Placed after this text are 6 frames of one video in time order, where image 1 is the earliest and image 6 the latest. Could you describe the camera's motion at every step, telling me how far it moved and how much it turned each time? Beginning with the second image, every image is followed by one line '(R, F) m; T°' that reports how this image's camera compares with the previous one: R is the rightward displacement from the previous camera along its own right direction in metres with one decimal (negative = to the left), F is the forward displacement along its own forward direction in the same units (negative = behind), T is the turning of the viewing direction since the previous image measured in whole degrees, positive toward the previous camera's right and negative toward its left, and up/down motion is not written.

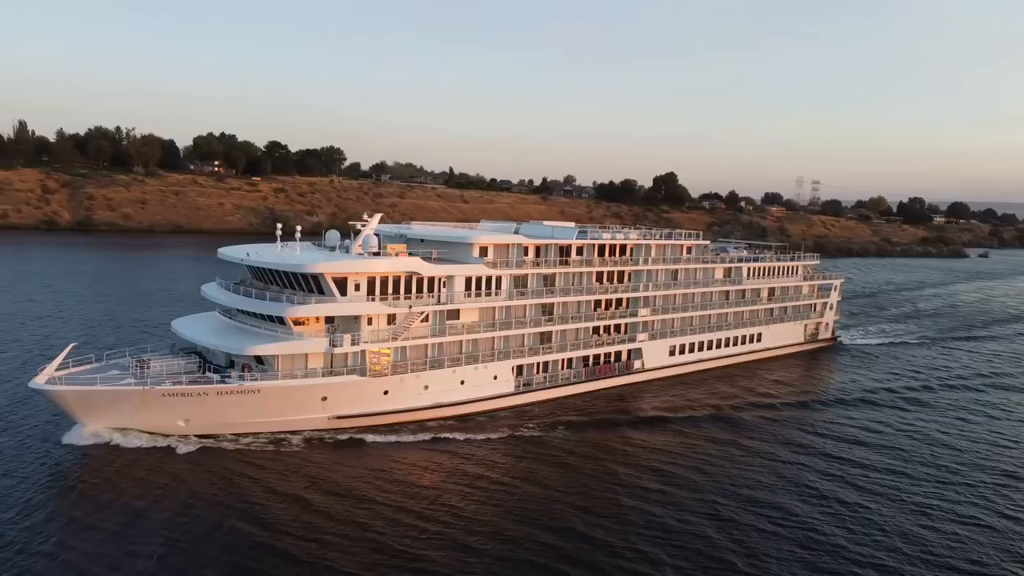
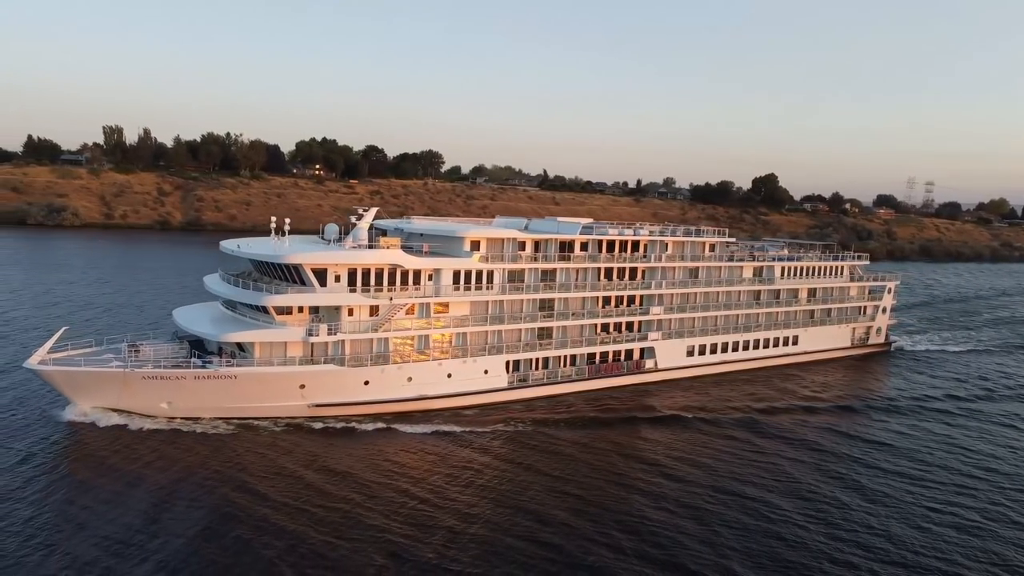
(+3.9, +0.5) m; -7°
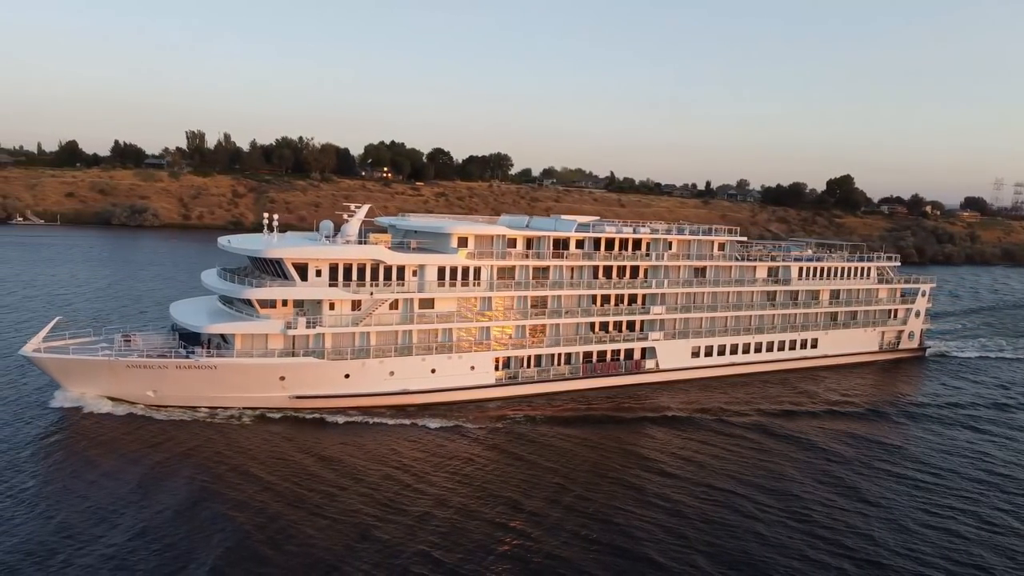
(+3.0, +0.2) m; -4°
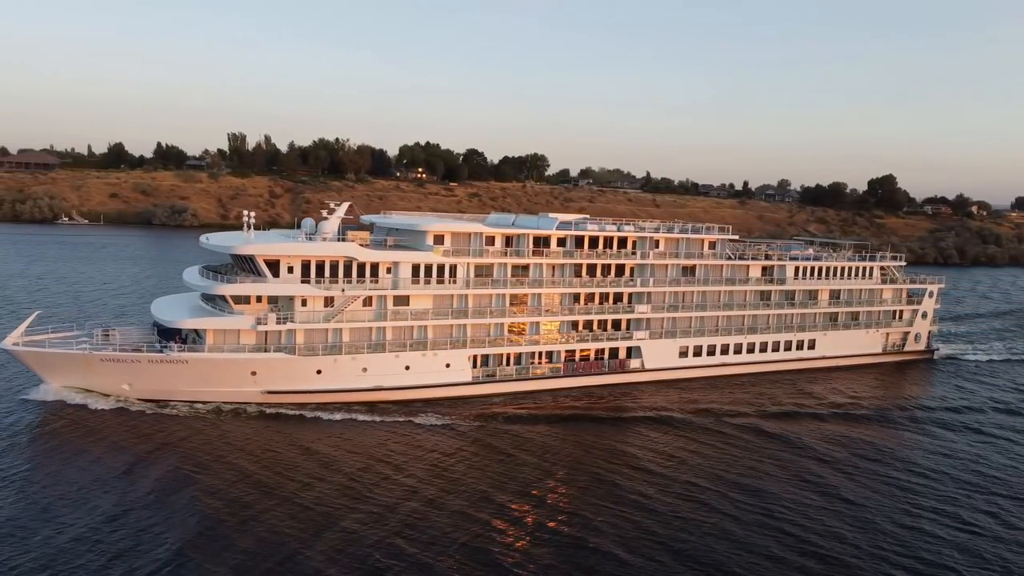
(+2.4, 0.0) m; -2°
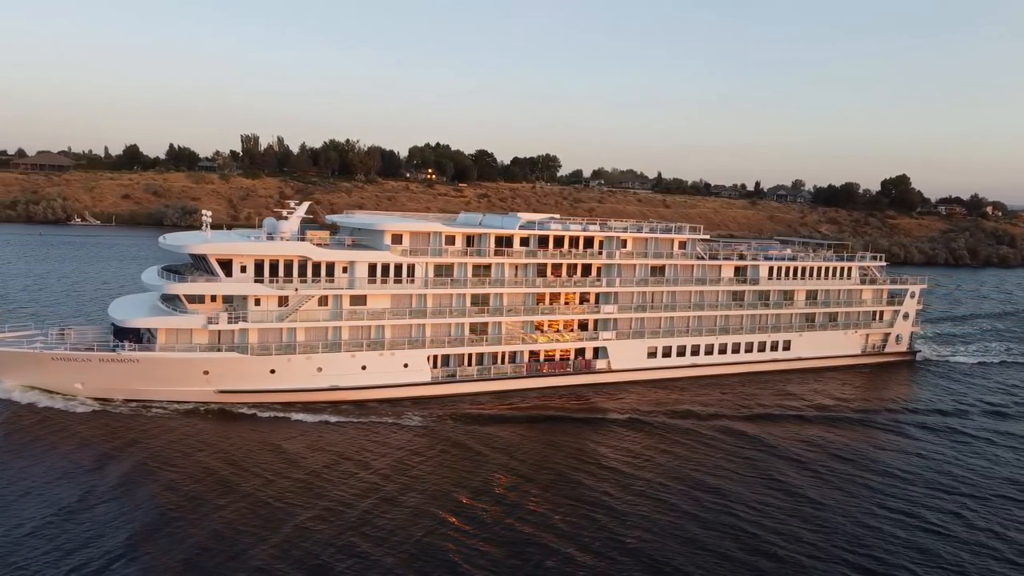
(+2.3, 0.0) m; -1°
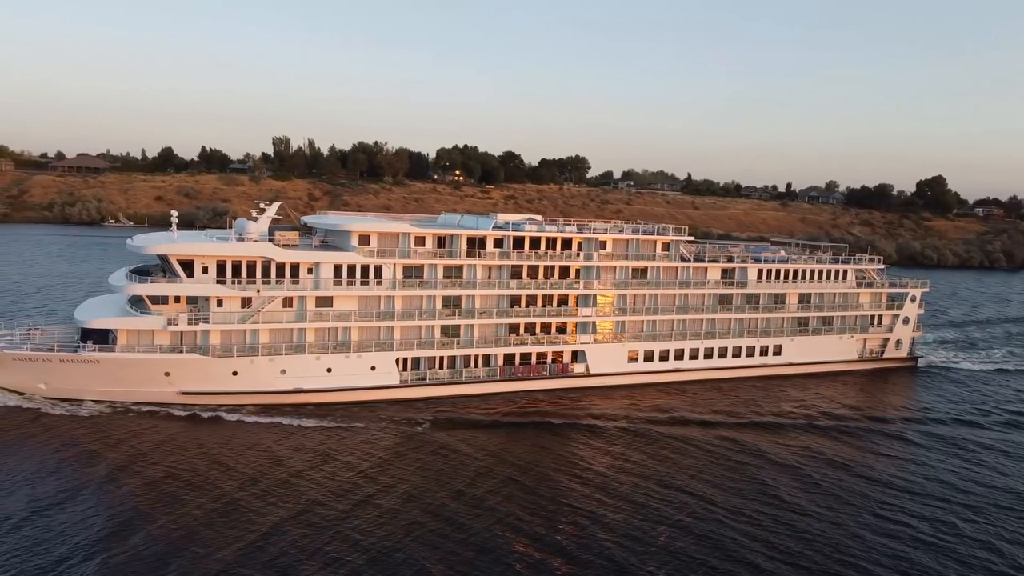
(+2.4, +0.5) m; -2°
